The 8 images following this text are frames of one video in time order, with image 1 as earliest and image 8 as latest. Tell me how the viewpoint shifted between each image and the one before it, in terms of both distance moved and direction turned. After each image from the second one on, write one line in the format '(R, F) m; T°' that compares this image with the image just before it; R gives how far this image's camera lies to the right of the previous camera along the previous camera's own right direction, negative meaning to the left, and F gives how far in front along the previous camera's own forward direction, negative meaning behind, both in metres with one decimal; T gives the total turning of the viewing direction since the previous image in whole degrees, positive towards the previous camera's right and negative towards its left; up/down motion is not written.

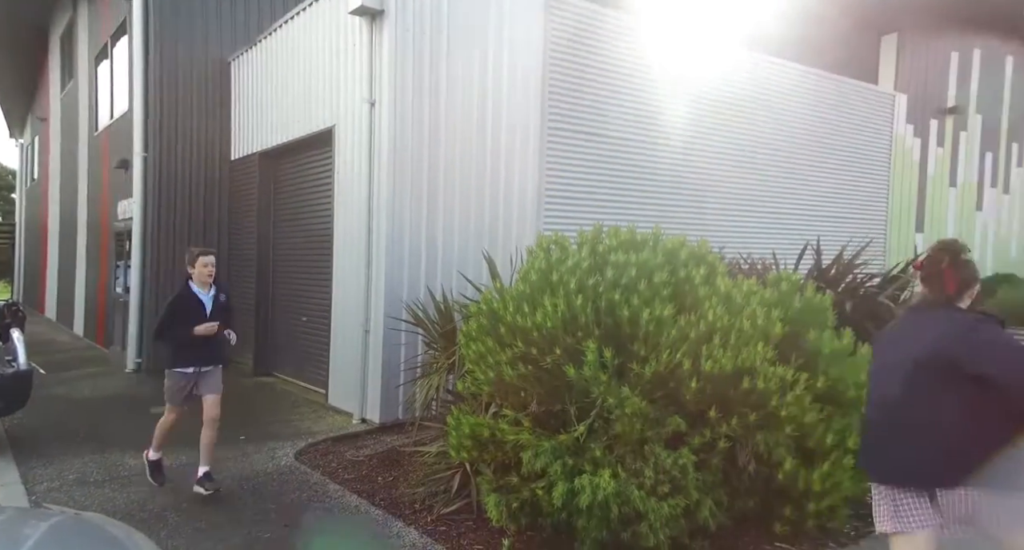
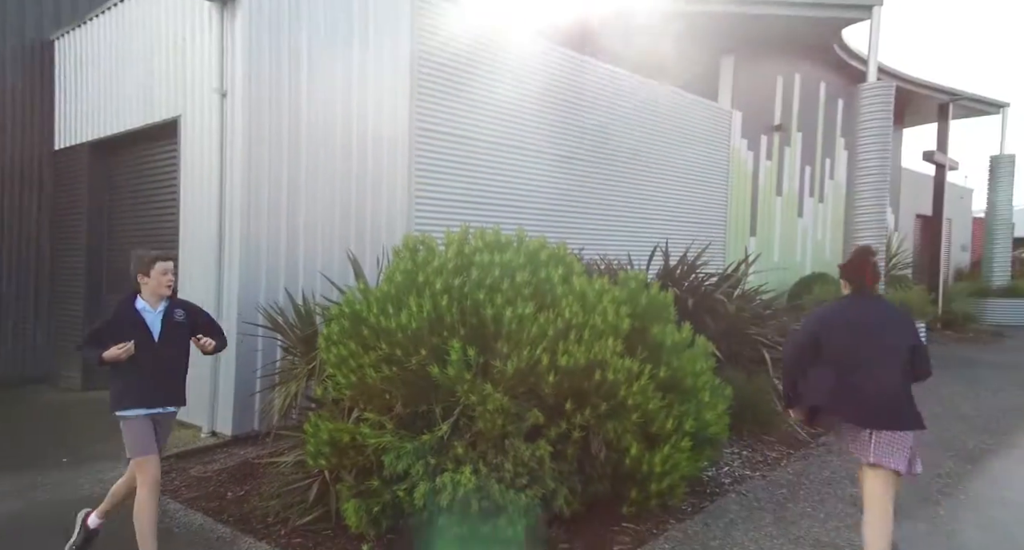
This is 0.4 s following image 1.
(0.0, 0.0) m; +12°
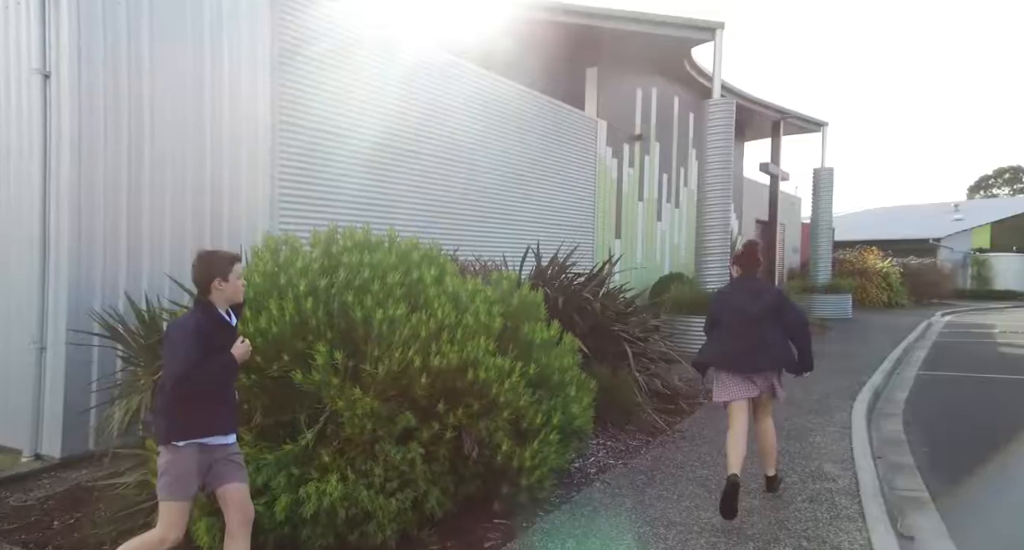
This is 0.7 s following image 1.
(0.0, 0.0) m; +12°
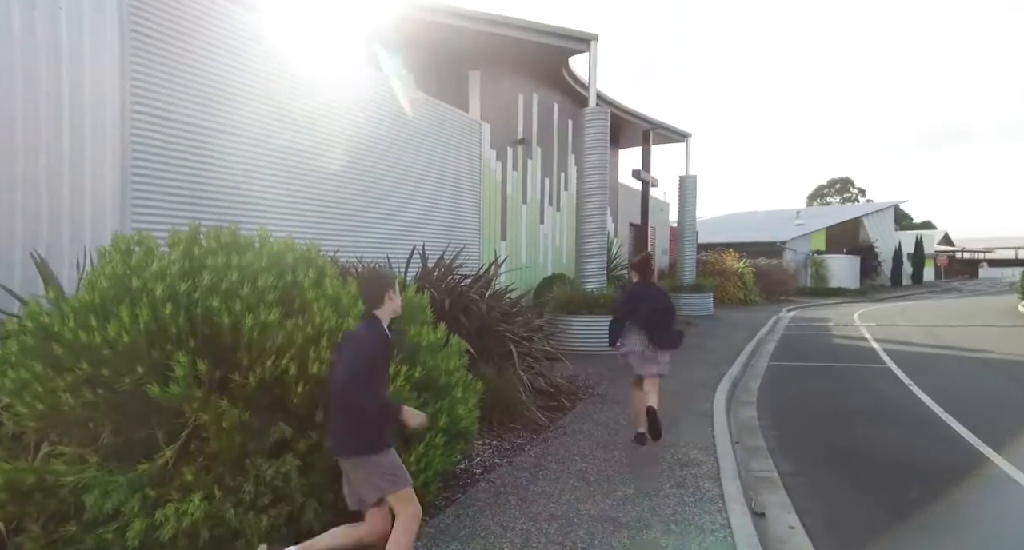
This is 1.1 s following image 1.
(0.0, 0.0) m; +10°
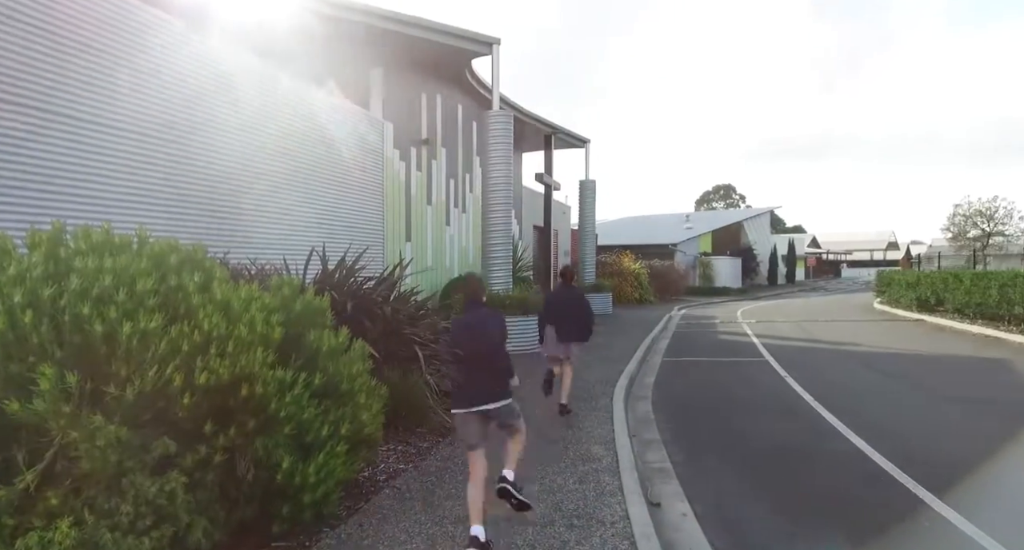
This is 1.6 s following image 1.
(0.0, 0.0) m; +9°
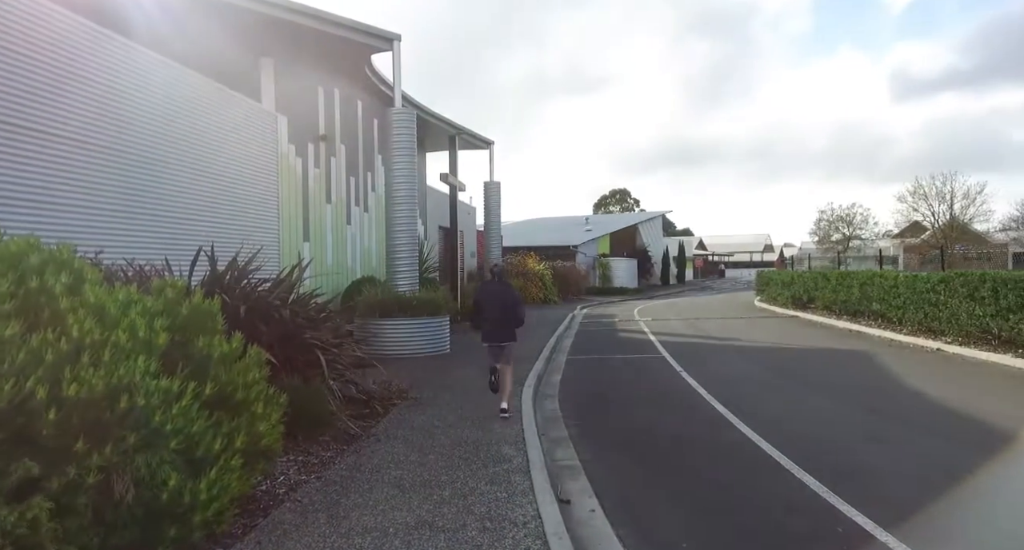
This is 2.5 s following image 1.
(-0.1, +0.1) m; +9°
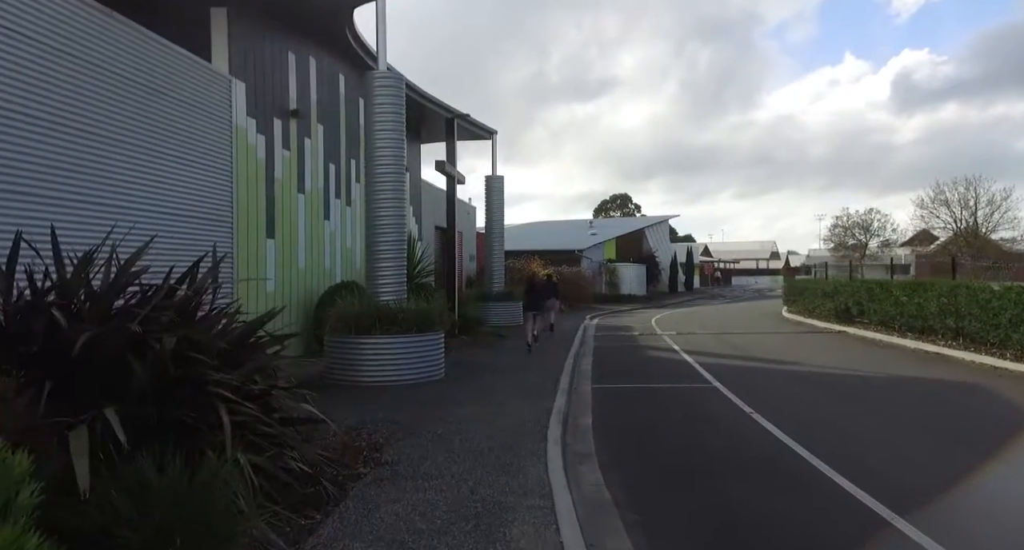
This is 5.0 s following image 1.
(-0.2, +2.6) m; 0°
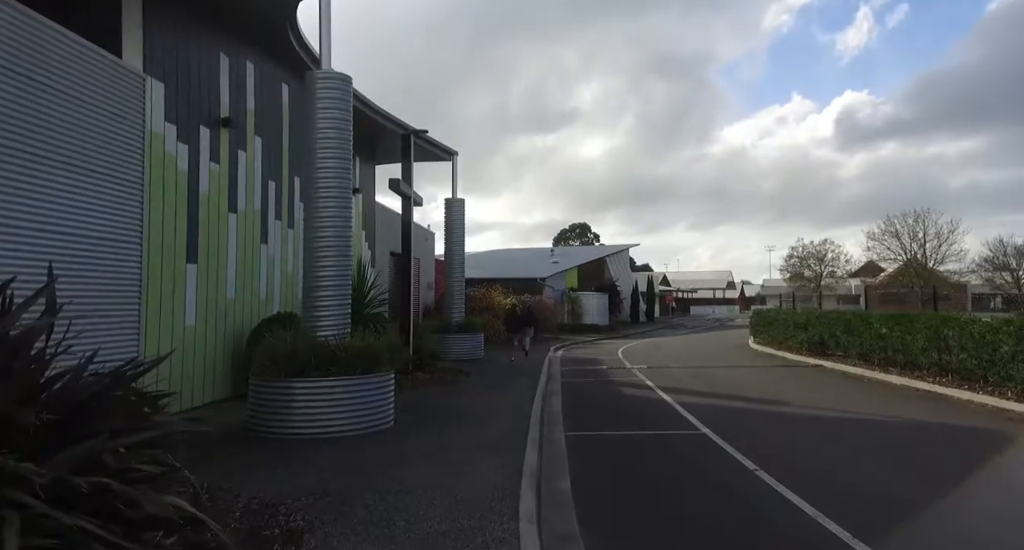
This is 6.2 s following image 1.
(0.0, +1.3) m; +4°
